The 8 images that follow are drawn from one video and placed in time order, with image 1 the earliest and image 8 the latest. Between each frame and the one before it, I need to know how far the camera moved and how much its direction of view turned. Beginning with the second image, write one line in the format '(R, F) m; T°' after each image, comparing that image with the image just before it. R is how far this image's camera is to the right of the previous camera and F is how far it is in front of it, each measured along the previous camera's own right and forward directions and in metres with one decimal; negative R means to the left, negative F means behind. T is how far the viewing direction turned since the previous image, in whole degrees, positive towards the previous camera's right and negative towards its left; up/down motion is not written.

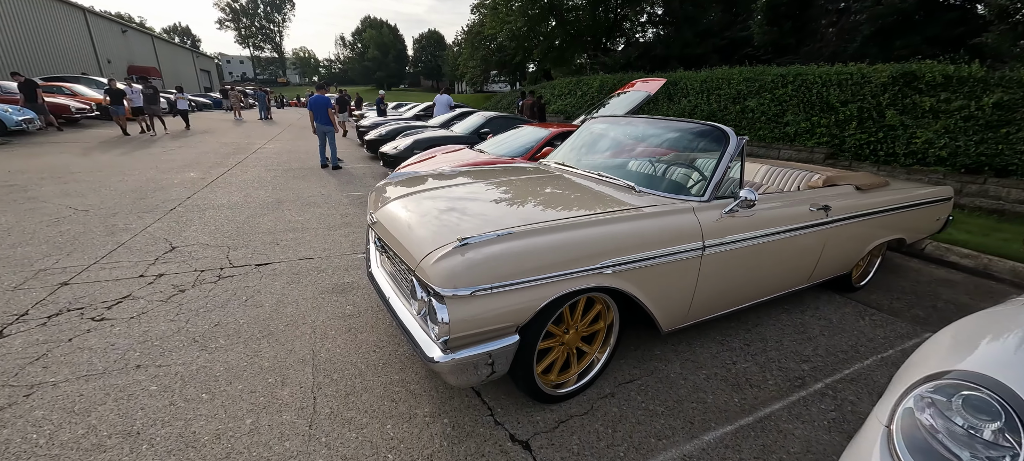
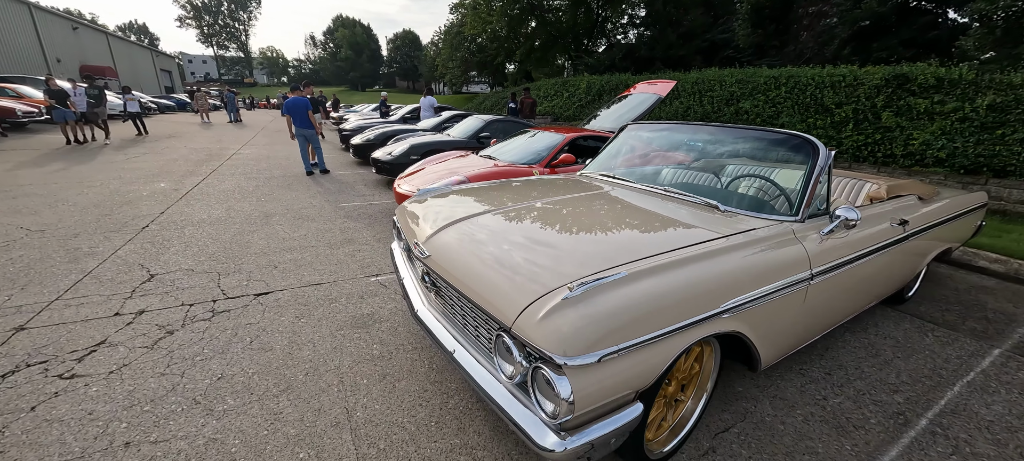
(-0.5, +0.4) m; +3°
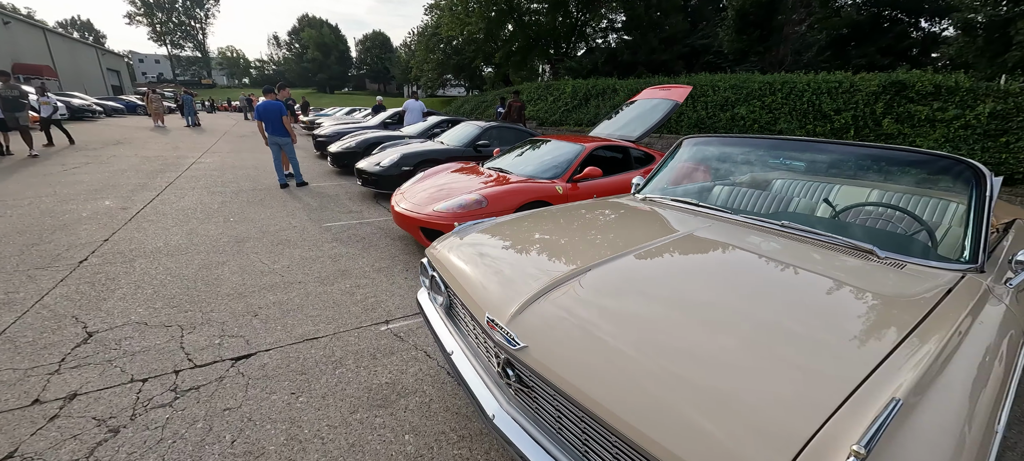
(-0.5, +0.6) m; +4°
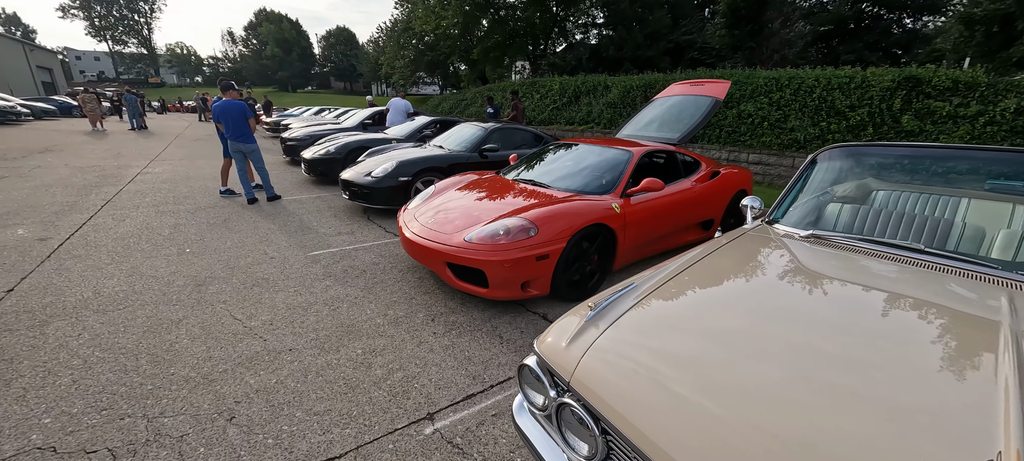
(-0.6, +0.8) m; +4°
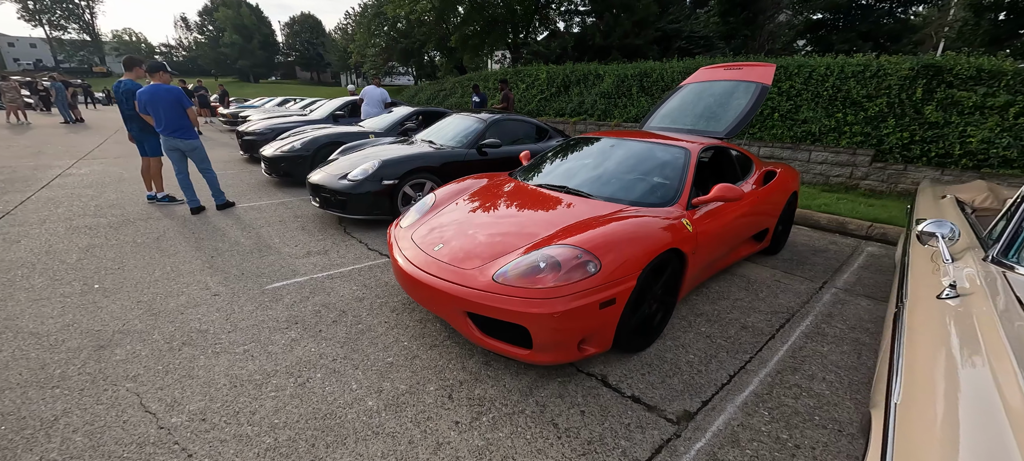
(-0.4, +0.9) m; +3°
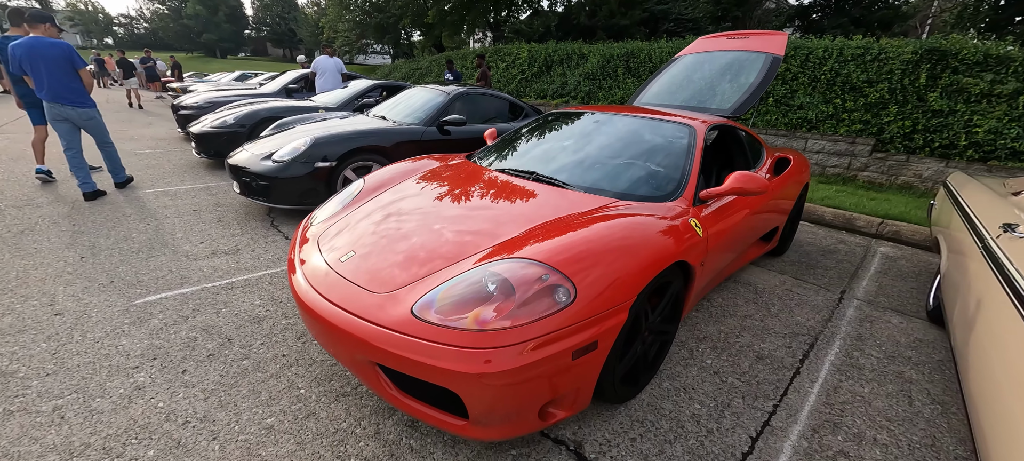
(+0.2, +0.7) m; +2°
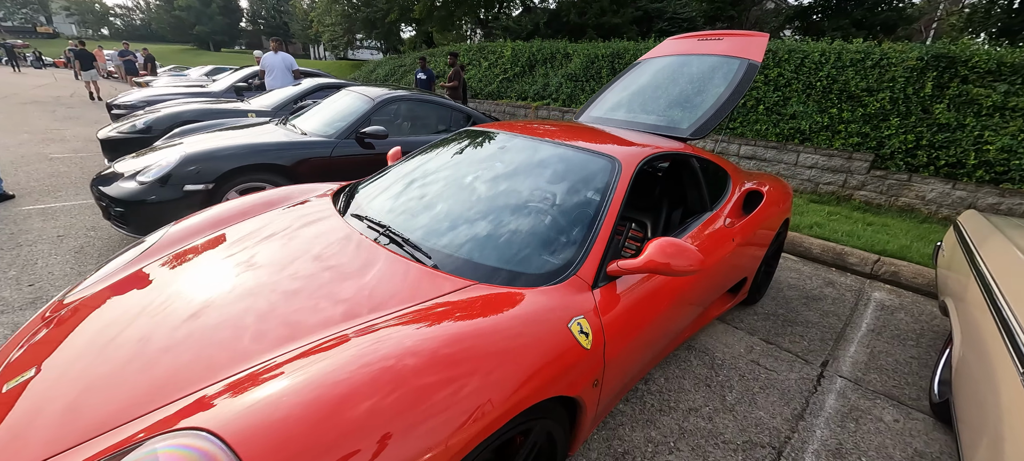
(+0.6, +0.6) m; 0°
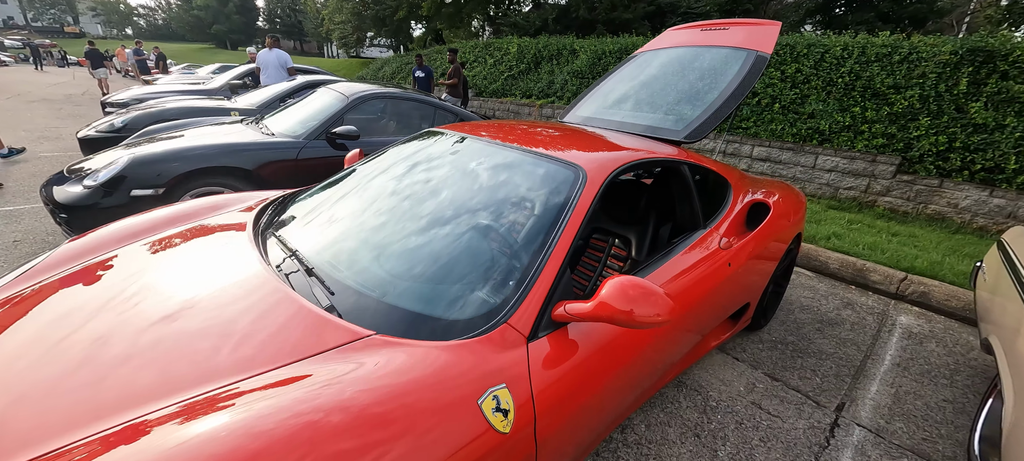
(+0.2, +0.3) m; -2°
